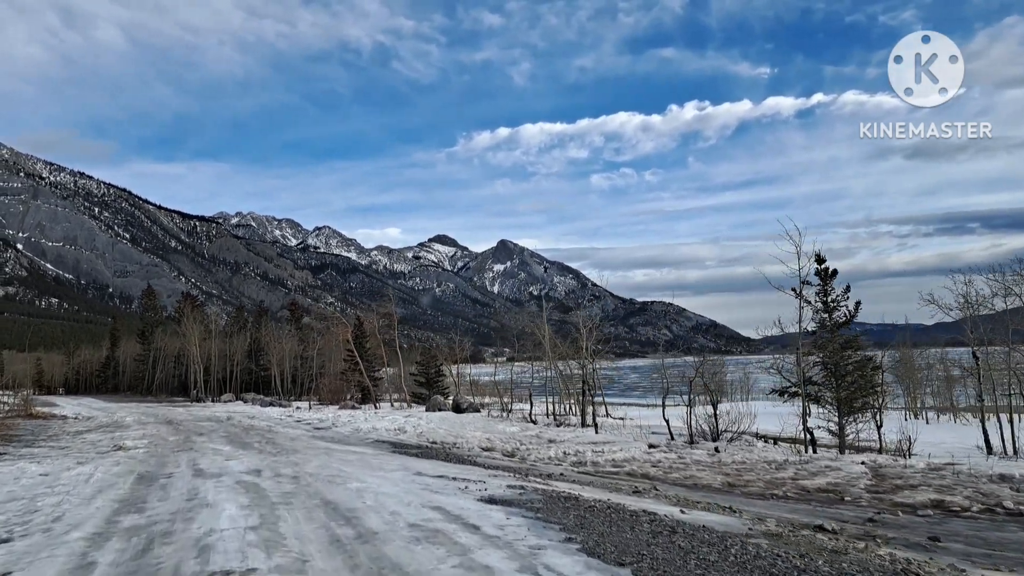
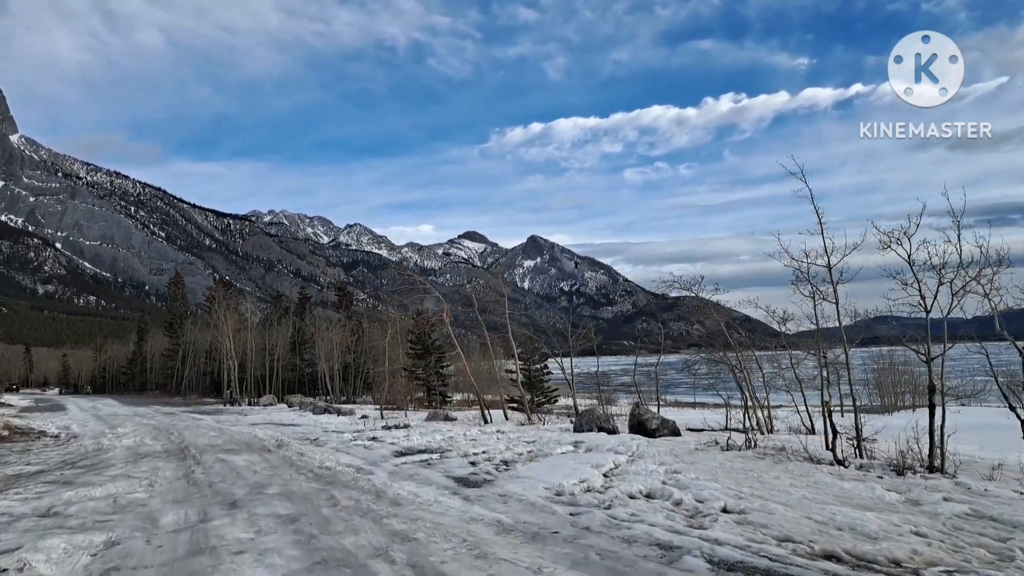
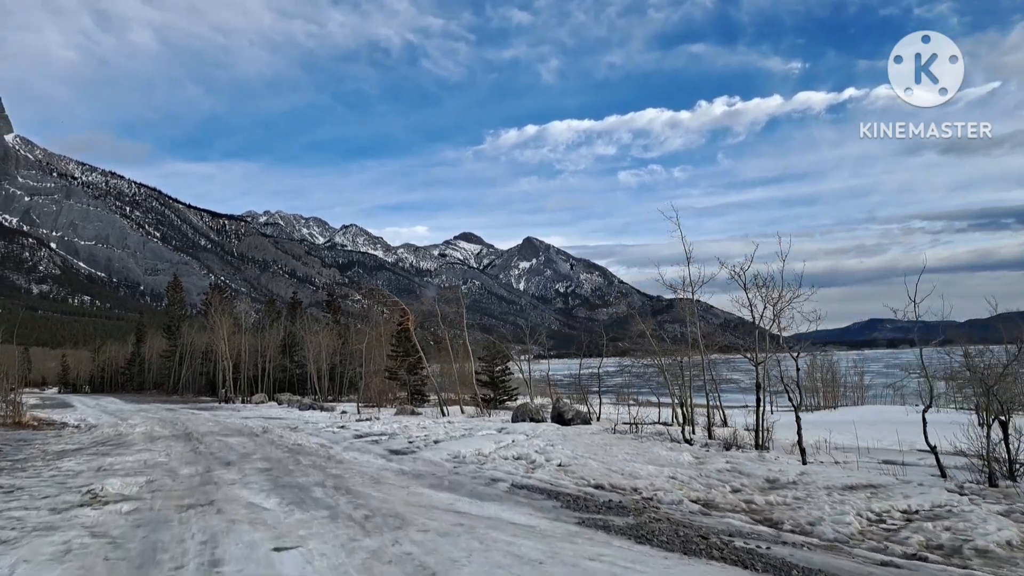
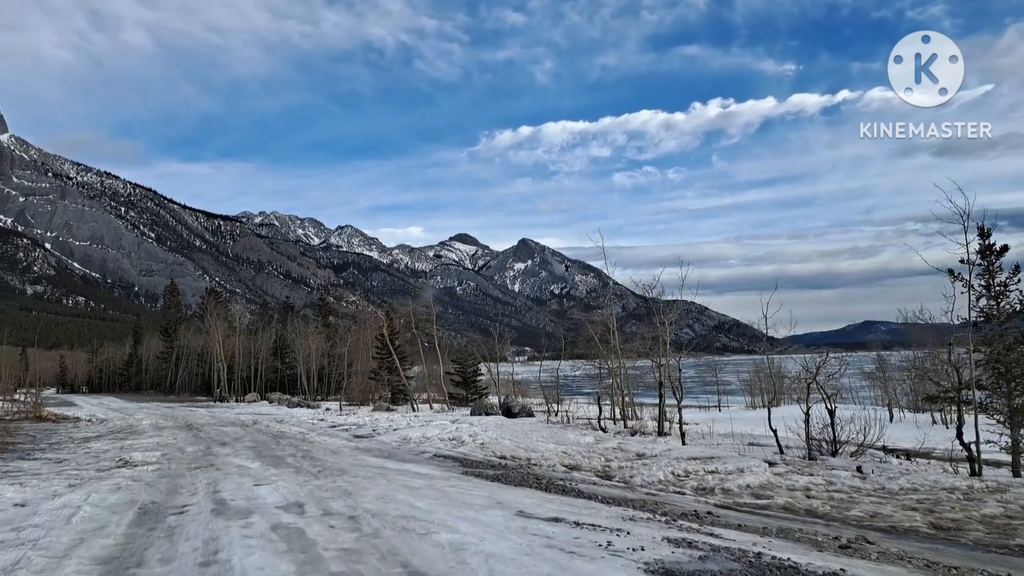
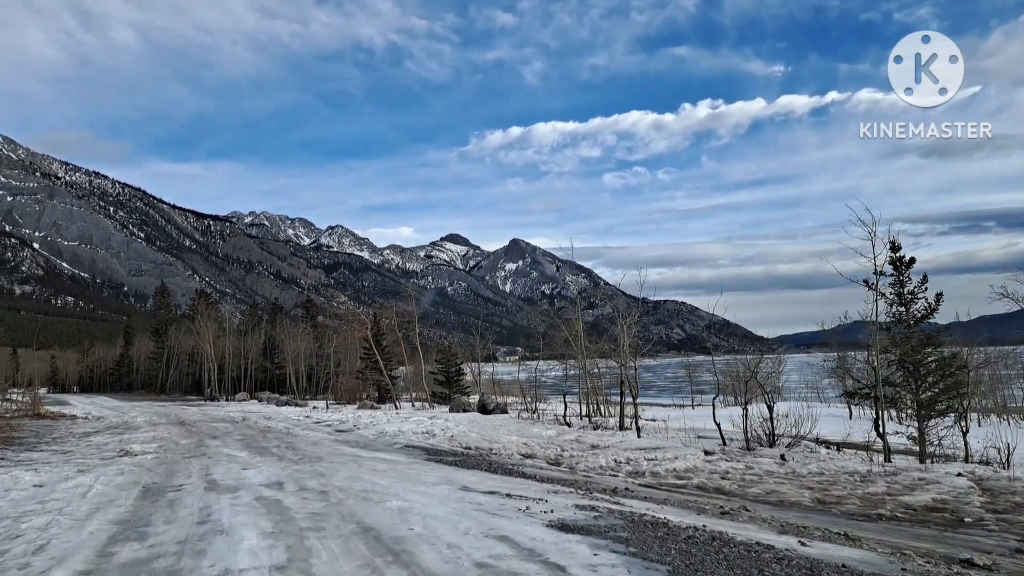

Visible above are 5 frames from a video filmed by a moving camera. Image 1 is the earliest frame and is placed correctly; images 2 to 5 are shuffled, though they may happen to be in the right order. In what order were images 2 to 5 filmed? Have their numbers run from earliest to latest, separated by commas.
5, 4, 3, 2
